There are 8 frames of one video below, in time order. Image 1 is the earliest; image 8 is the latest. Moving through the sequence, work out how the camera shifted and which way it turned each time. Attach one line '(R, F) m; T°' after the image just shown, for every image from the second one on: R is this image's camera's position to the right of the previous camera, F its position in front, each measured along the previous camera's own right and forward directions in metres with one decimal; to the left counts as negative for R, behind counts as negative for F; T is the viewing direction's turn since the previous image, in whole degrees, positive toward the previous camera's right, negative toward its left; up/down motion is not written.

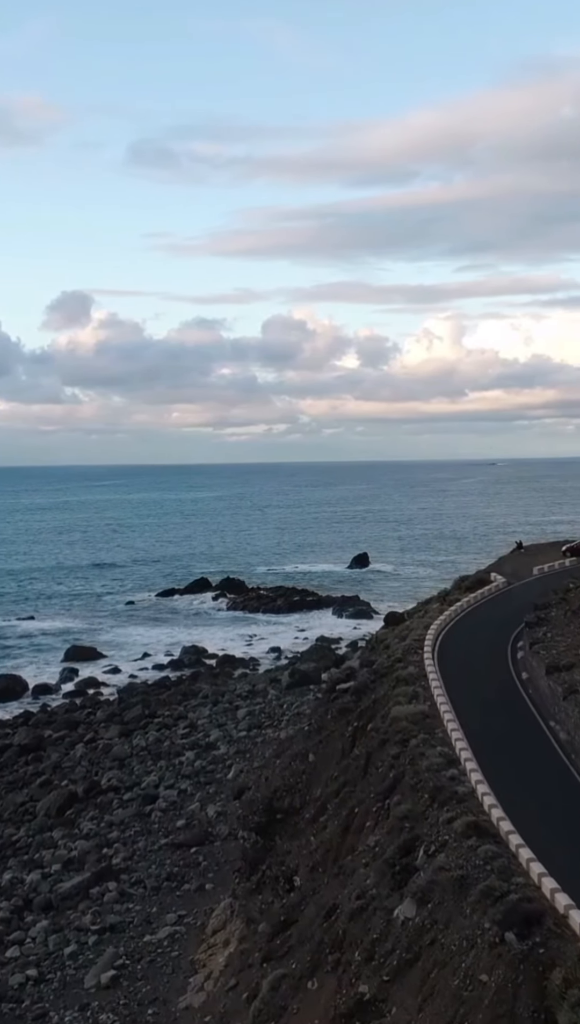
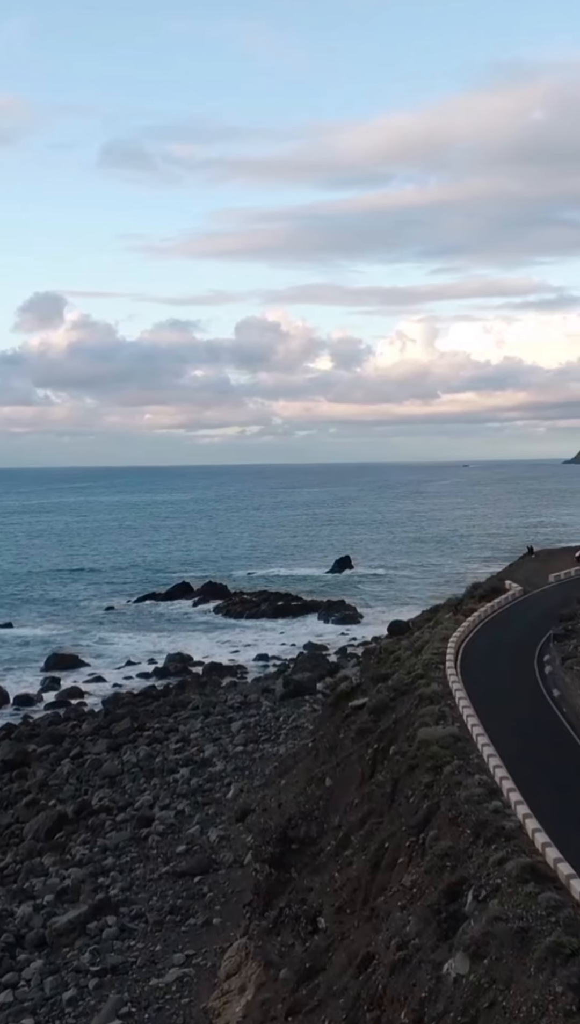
(-0.9, +2.2) m; +1°
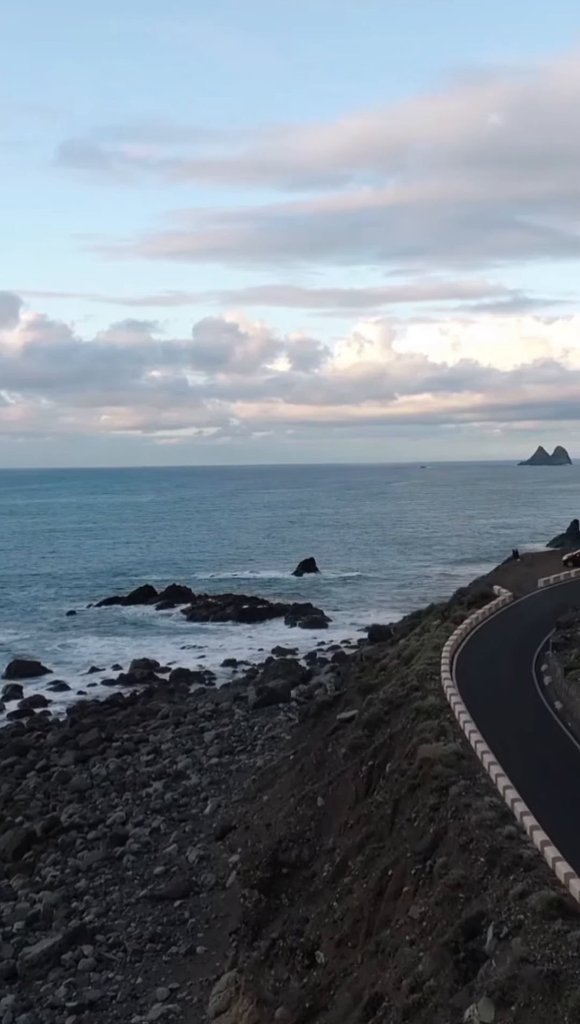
(-0.6, +1.6) m; +2°
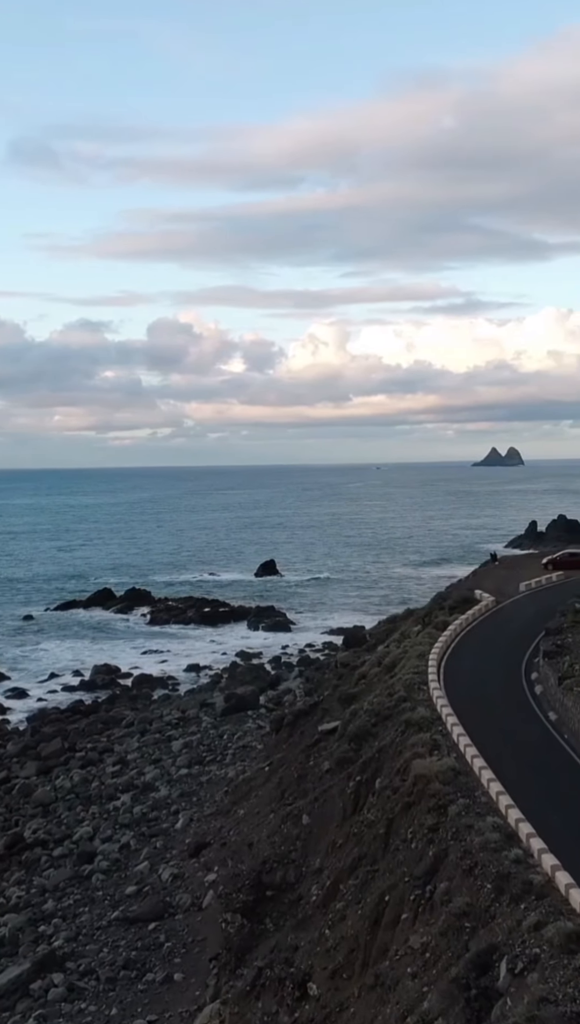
(-0.5, +1.3) m; +2°
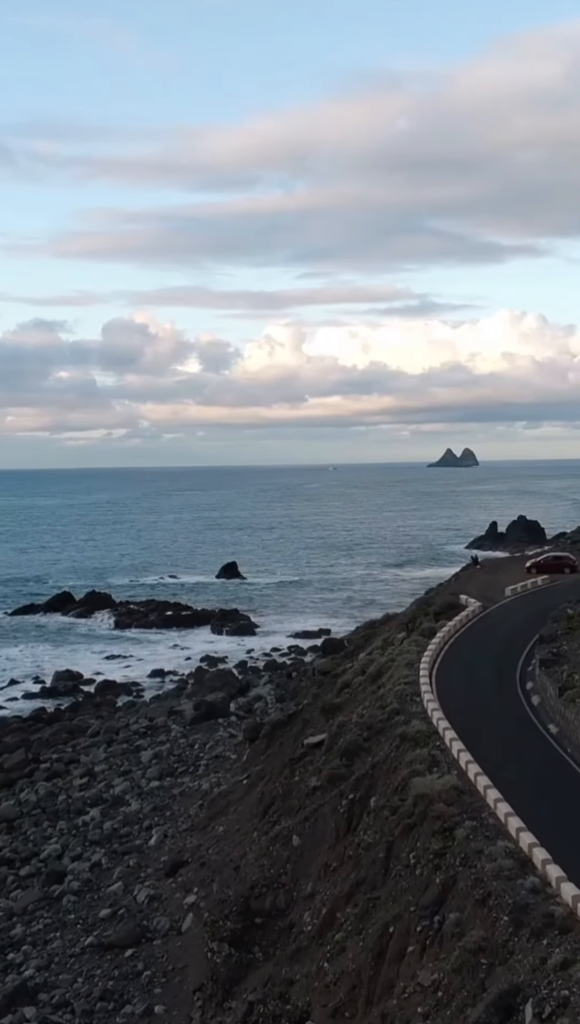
(-0.6, +1.4) m; +2°
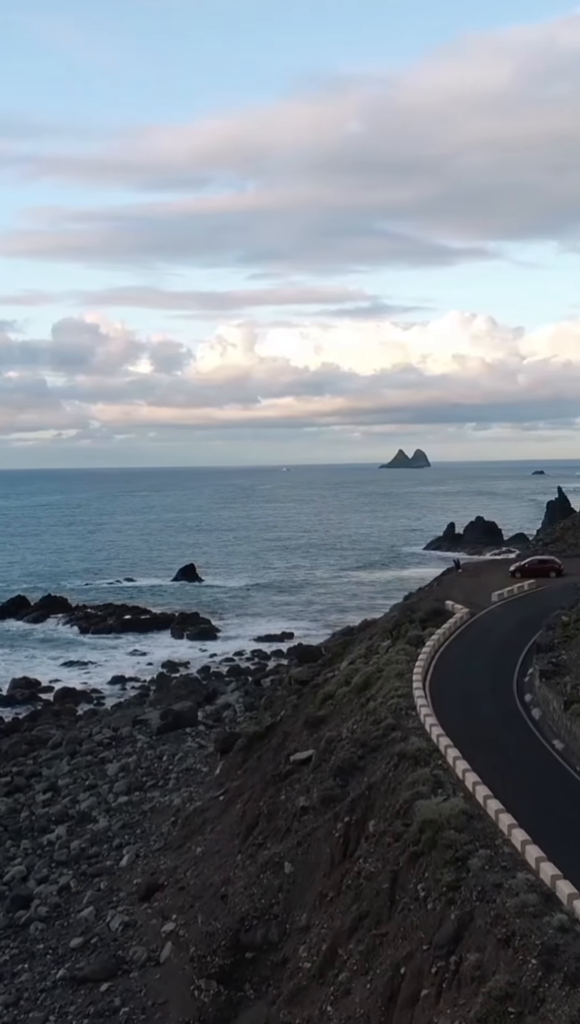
(-0.6, +1.6) m; +2°
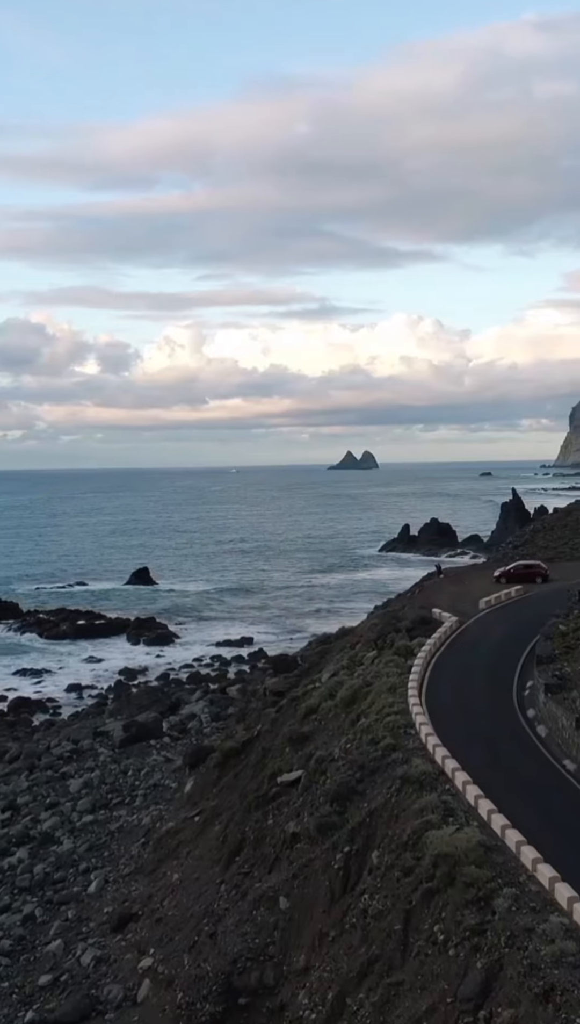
(-0.7, +1.8) m; +2°
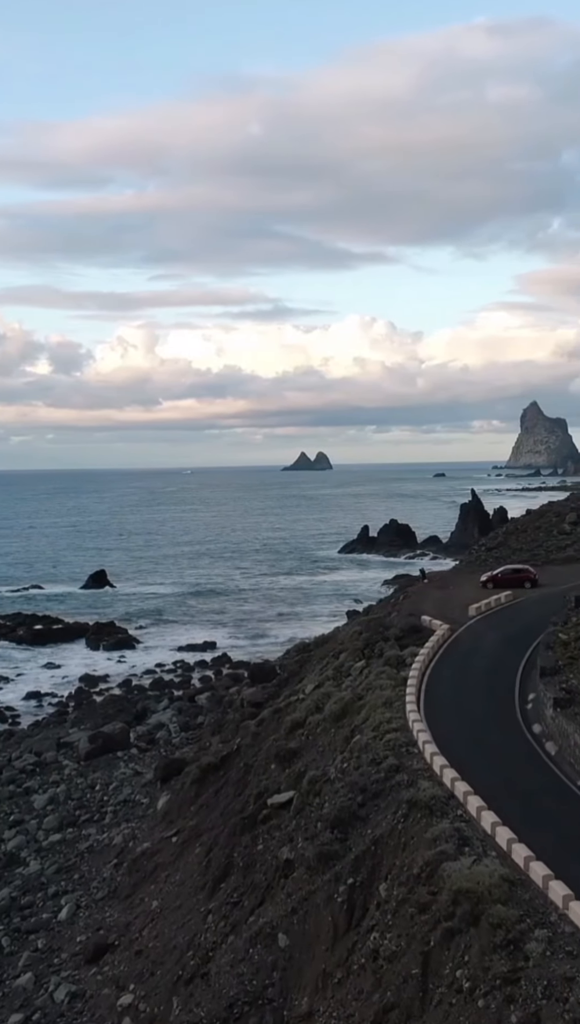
(-0.6, +1.6) m; +2°
